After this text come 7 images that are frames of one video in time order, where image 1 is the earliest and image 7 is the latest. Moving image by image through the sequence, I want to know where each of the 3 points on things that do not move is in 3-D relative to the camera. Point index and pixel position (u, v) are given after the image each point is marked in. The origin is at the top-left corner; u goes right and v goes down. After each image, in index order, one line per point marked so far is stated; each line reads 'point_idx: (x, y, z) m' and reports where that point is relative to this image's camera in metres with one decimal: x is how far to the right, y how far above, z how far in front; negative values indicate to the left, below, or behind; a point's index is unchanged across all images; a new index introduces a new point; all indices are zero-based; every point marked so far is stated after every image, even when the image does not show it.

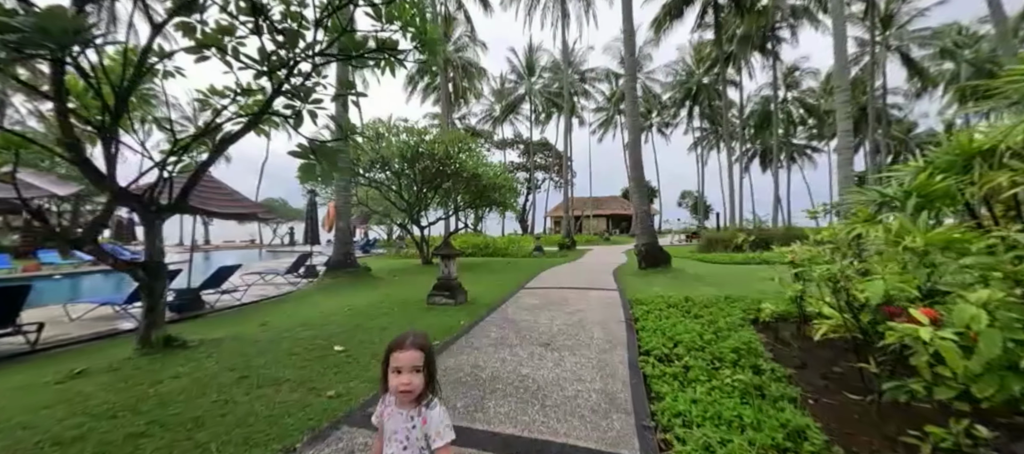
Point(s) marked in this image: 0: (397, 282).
0: (-3.1, -1.5, +9.5) m
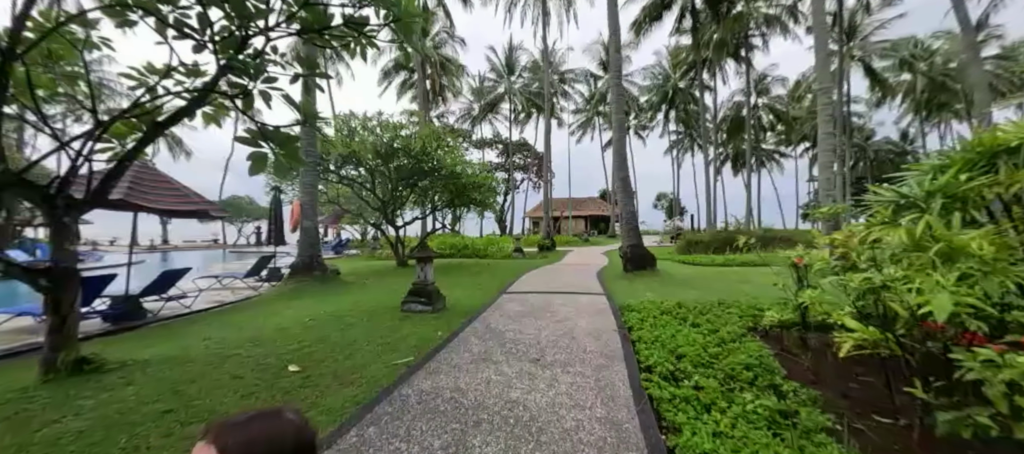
0: (-3.6, -1.5, +8.8) m
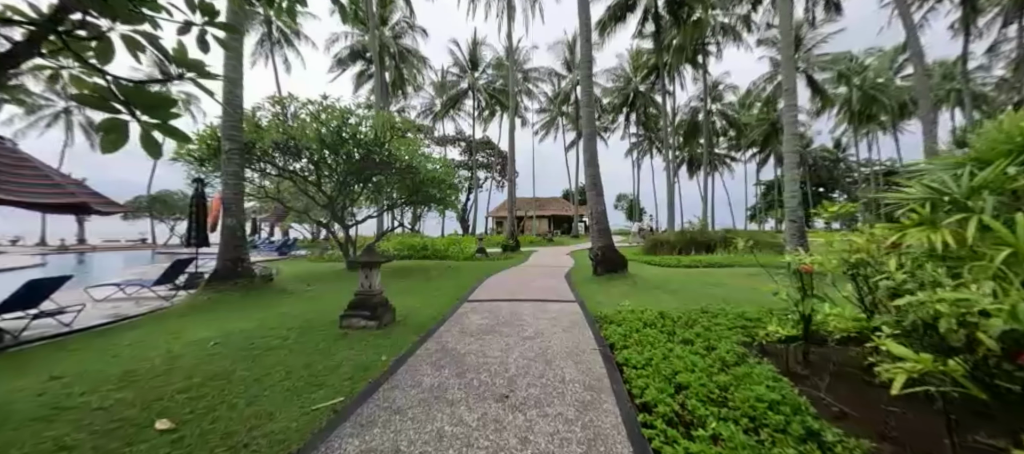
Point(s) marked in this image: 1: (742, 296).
0: (-4.4, -1.5, +7.5) m
1: (+4.3, -1.3, +6.5) m
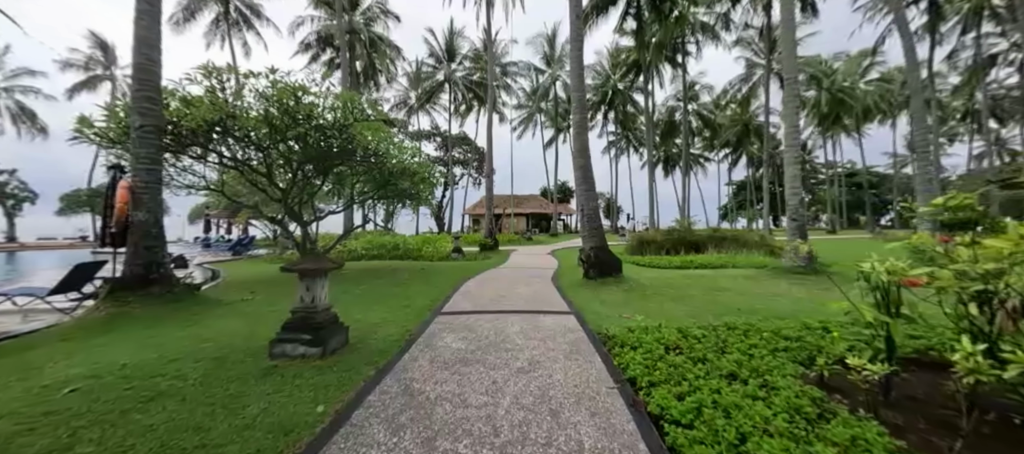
0: (-4.8, -1.4, +6.1) m
1: (+4.1, -1.3, +5.7) m
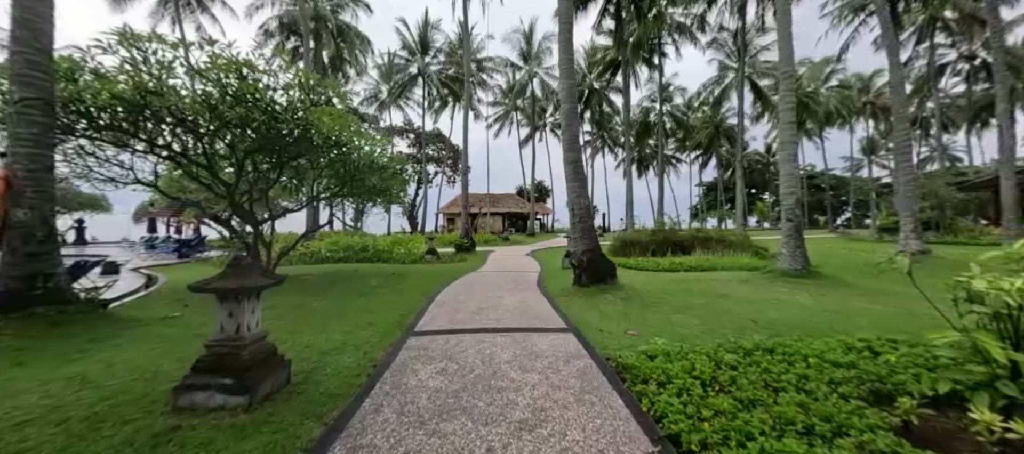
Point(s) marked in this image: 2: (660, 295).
0: (-5.0, -1.5, +4.9) m
1: (+3.9, -1.3, +5.2) m
2: (+2.8, -1.3, +6.6) m
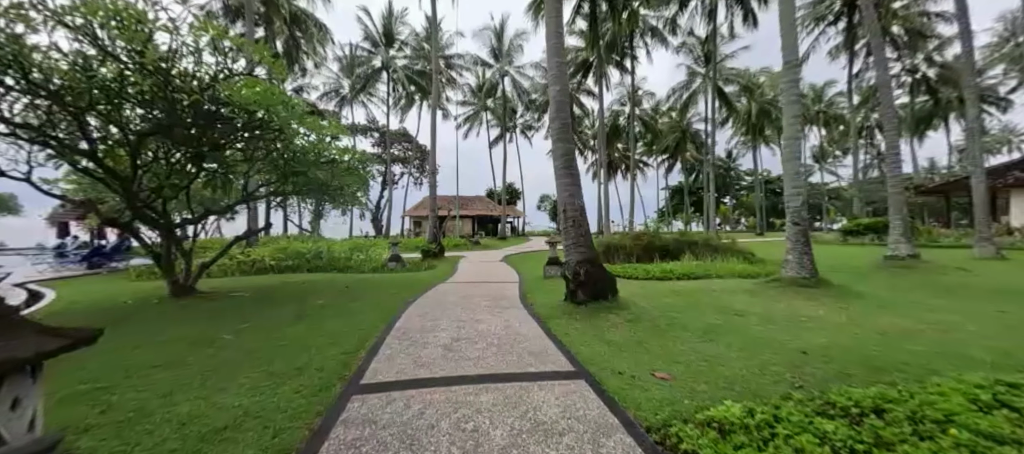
0: (-5.1, -1.5, +3.2) m
1: (+3.7, -1.4, +4.2) m
2: (+2.5, -1.4, +5.5) m
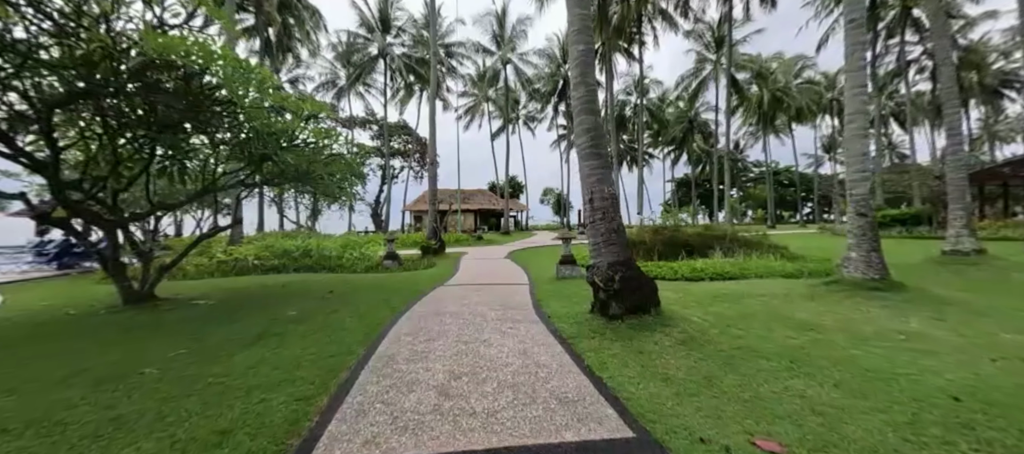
0: (-4.9, -1.5, +2.0) m
1: (+3.9, -1.3, +3.0) m
2: (+2.7, -1.3, +4.3) m
